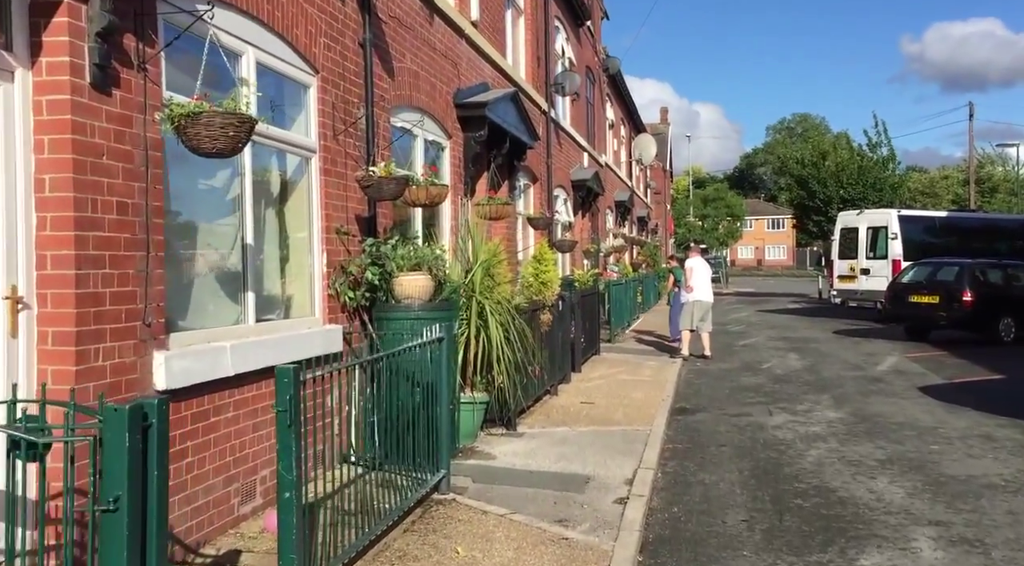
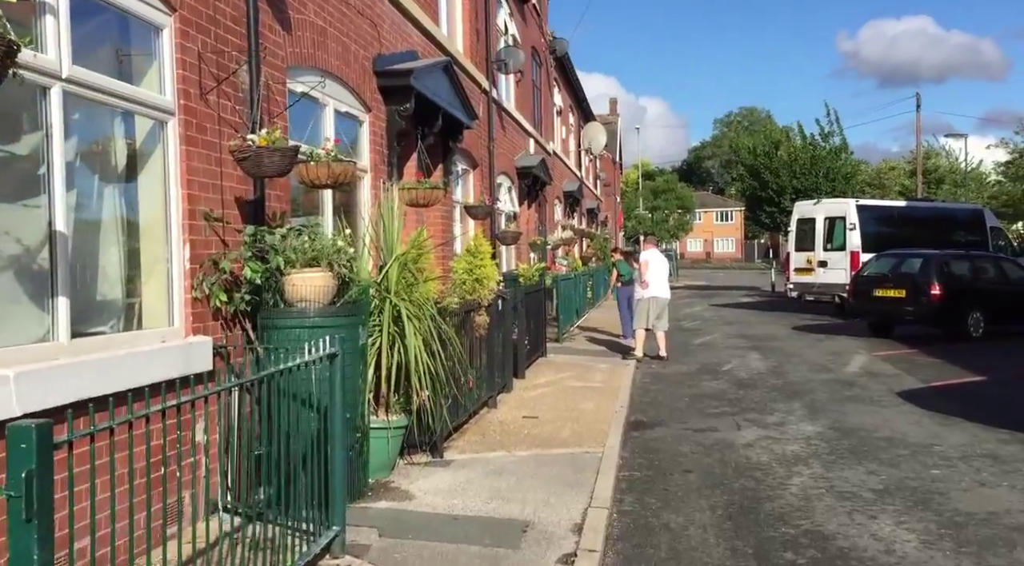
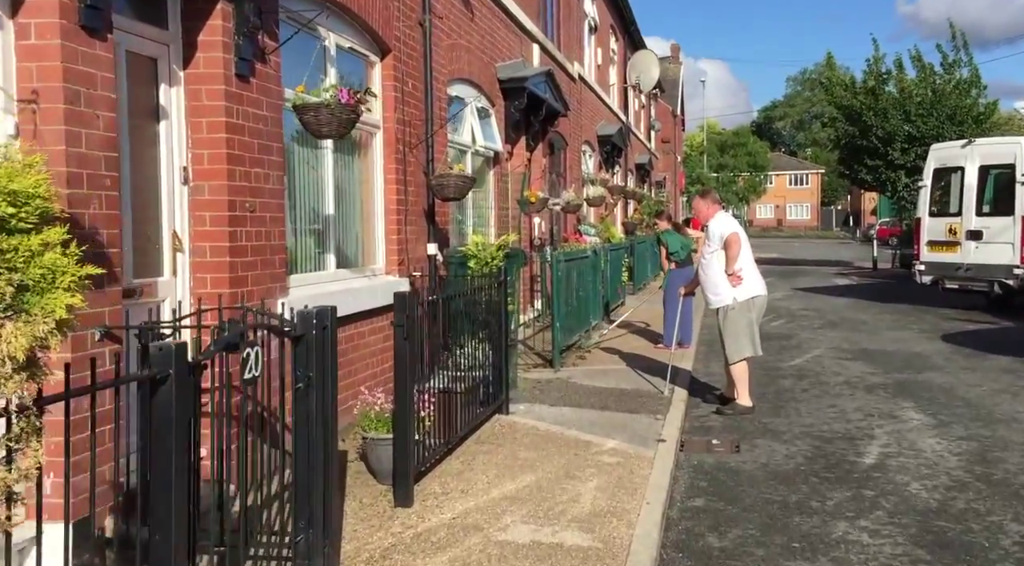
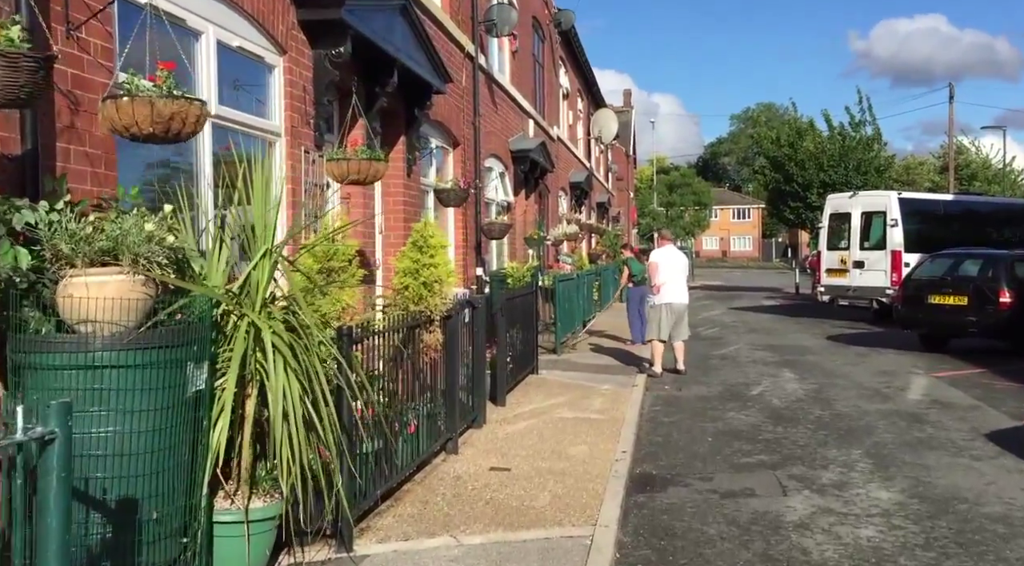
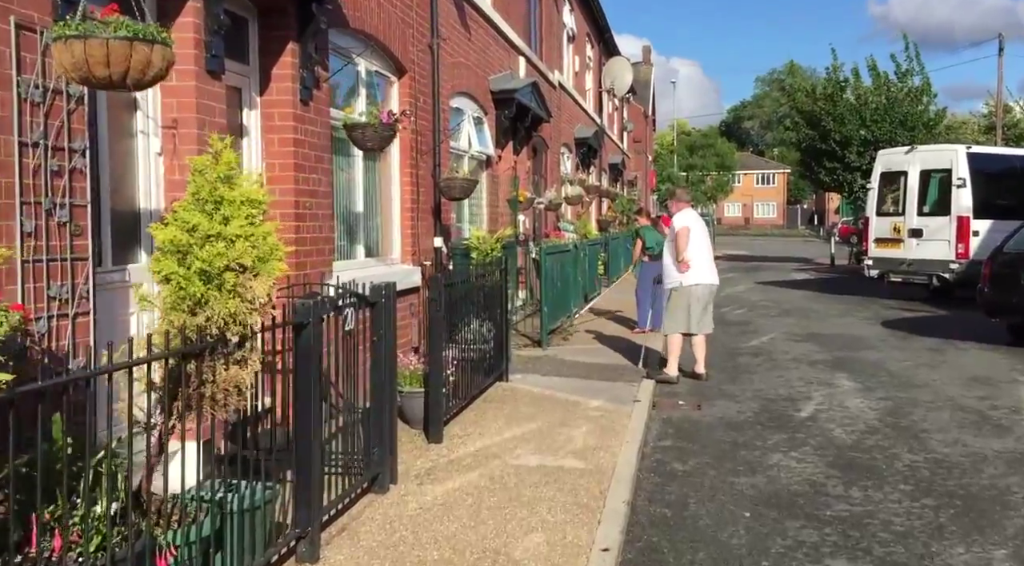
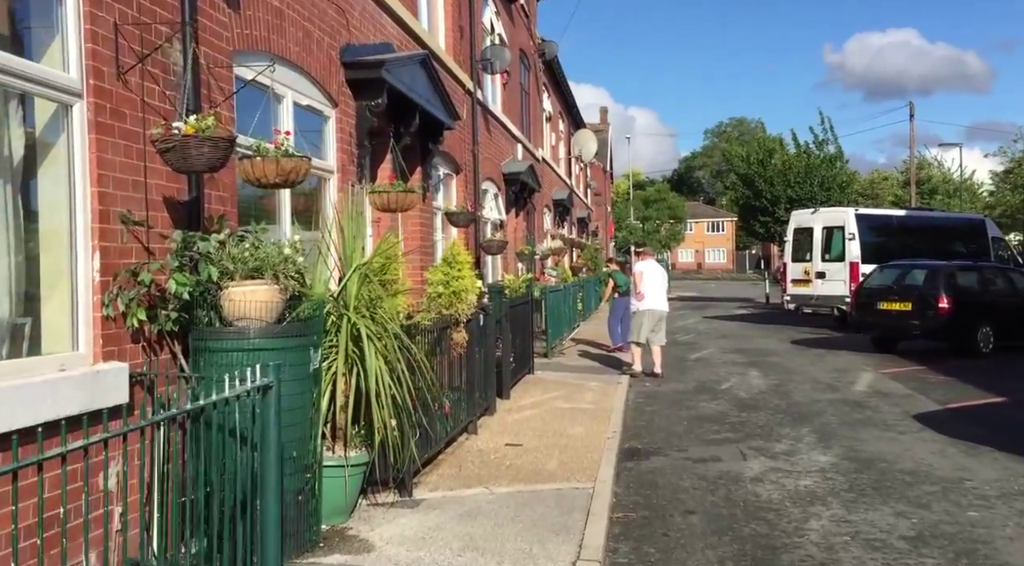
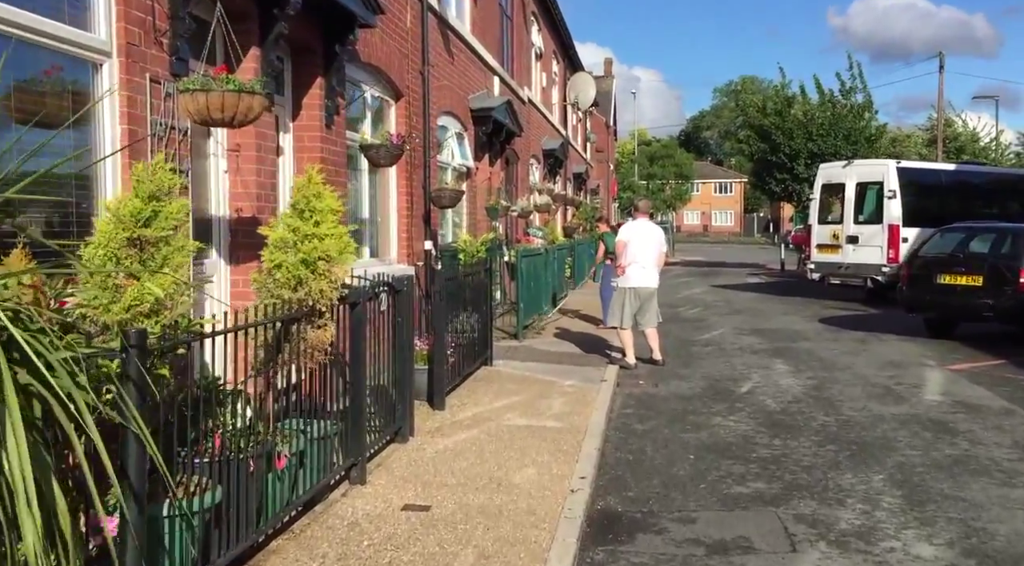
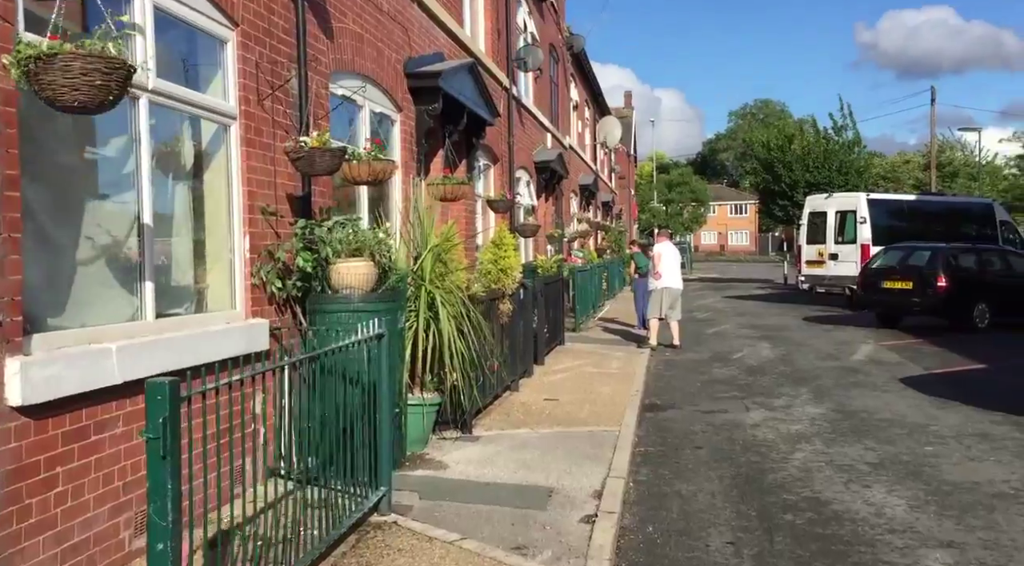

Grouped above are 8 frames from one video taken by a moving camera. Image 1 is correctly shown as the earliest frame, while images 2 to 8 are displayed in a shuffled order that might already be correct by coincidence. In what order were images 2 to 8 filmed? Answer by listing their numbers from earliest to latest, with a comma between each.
8, 2, 6, 4, 7, 5, 3
